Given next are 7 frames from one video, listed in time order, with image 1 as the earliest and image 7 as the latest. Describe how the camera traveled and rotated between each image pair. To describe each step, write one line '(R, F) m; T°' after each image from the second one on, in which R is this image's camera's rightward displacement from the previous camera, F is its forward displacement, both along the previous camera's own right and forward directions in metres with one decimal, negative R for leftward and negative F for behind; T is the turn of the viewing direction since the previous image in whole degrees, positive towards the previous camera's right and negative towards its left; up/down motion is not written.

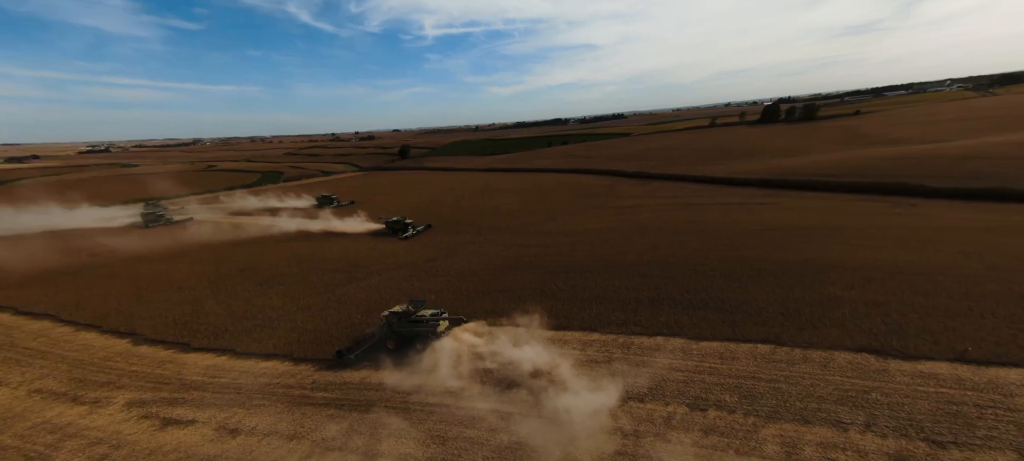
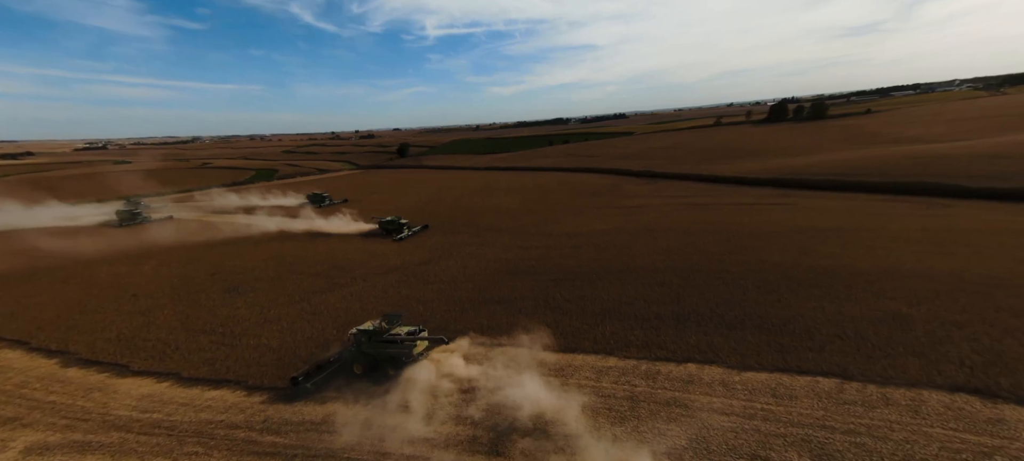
(+0.1, +2.6) m; 0°
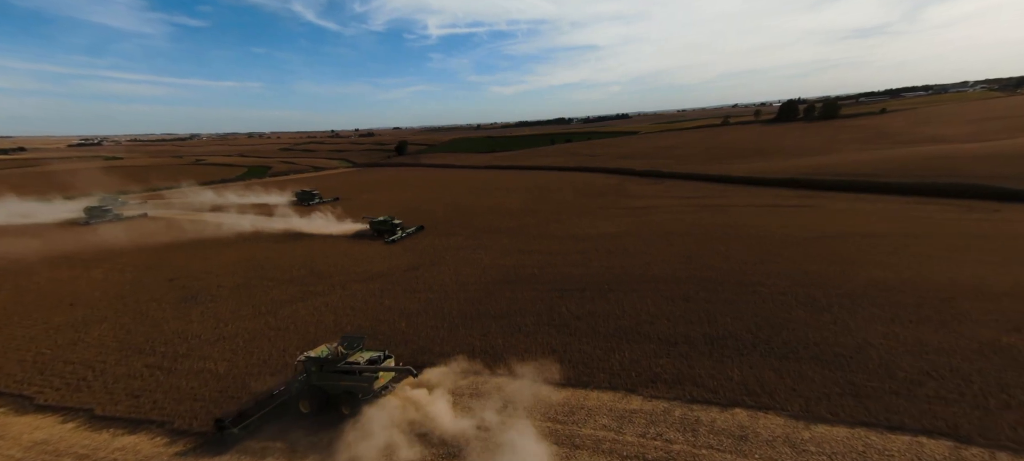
(+0.1, +2.7) m; 0°
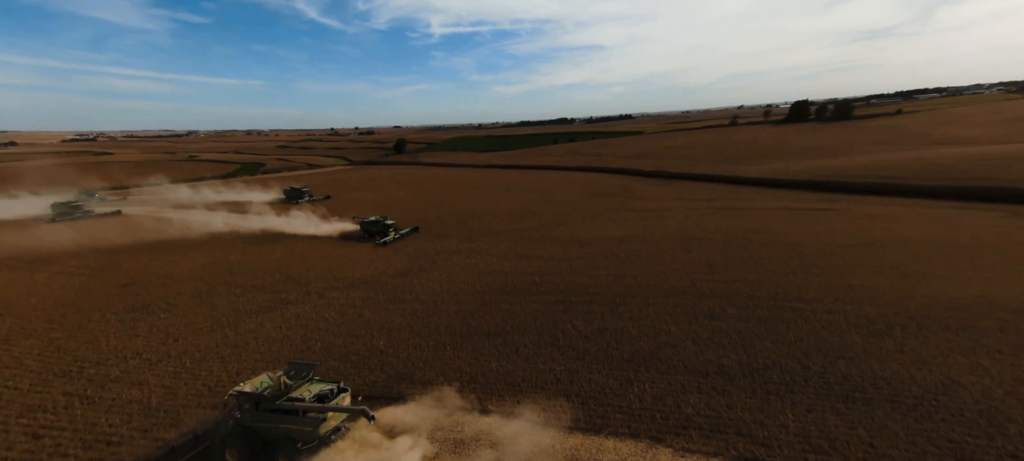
(+0.1, +2.2) m; 0°
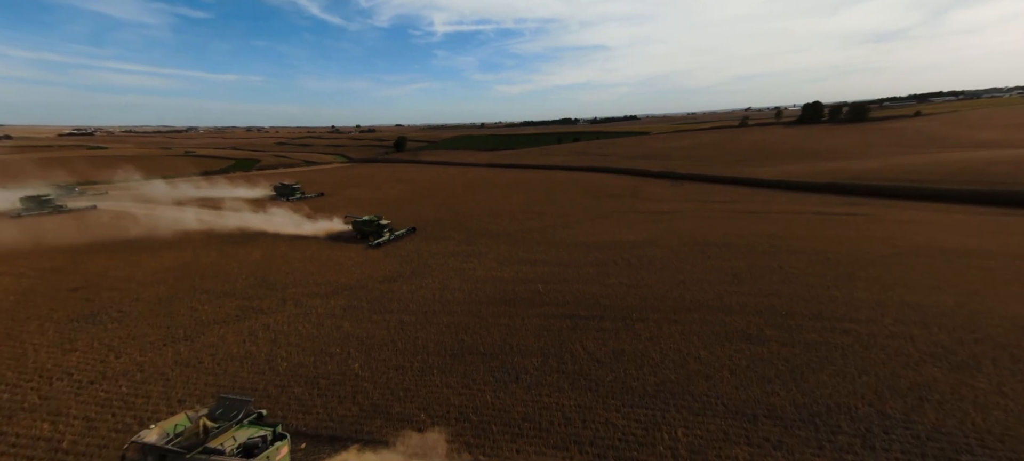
(0.0, +2.1) m; 0°
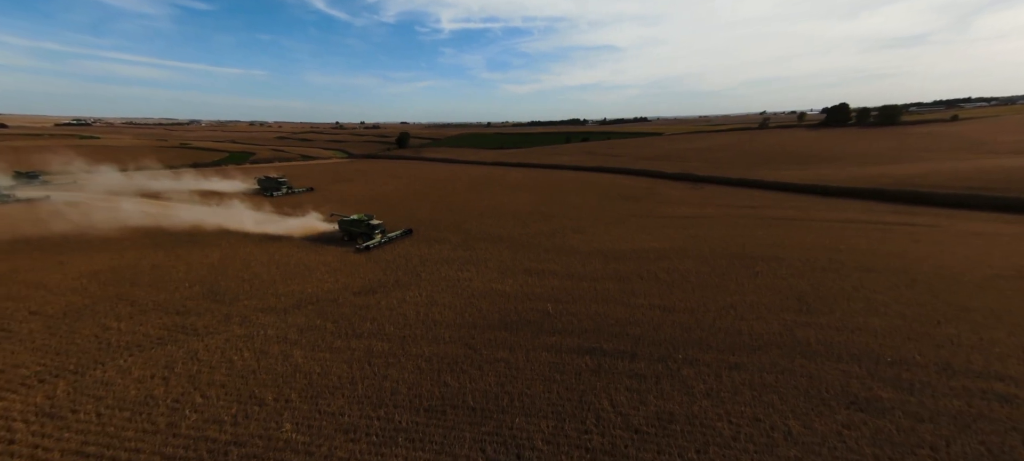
(0.0, +3.5) m; -1°
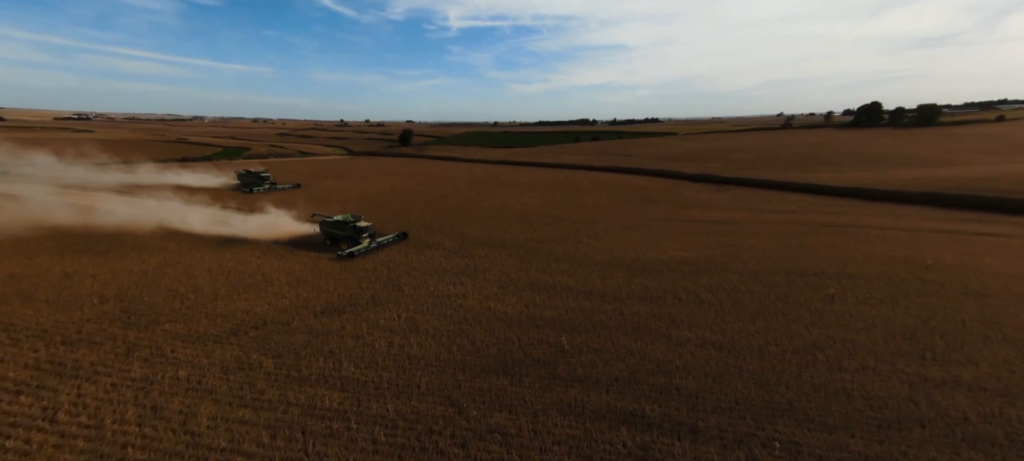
(0.0, +3.5) m; -1°
